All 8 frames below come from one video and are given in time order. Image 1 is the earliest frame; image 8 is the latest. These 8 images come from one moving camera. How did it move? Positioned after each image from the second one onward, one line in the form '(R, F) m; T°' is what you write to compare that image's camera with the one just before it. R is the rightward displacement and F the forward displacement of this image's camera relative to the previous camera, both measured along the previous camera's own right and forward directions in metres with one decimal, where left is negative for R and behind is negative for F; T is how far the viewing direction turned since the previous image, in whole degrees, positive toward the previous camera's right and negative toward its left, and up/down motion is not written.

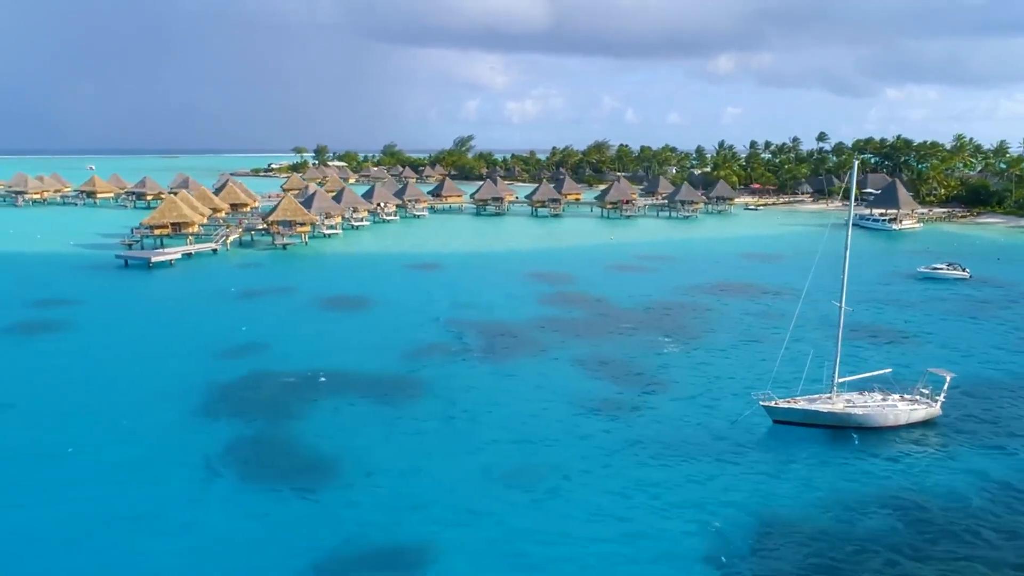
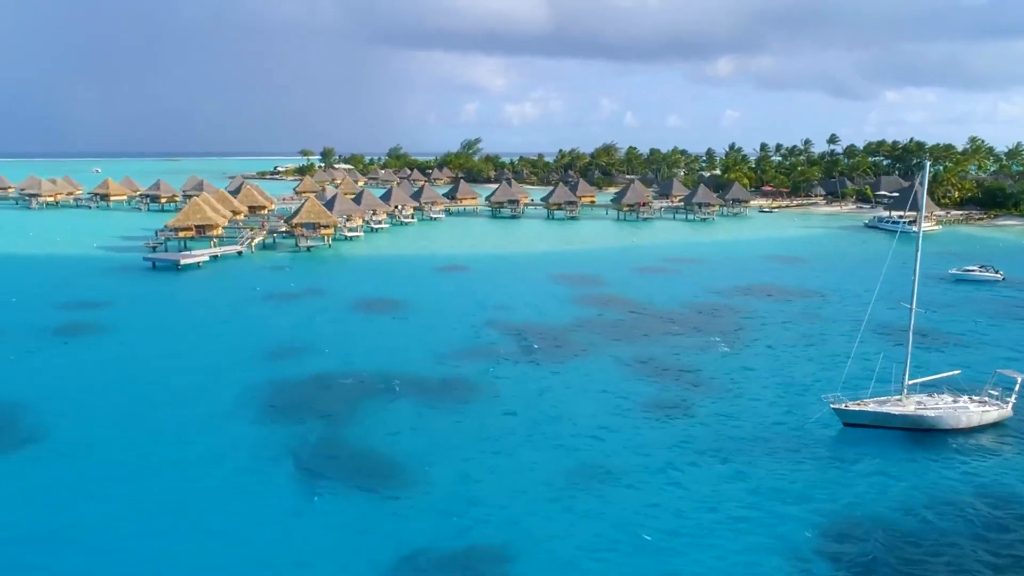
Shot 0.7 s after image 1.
(-10.2, +0.2) m; 0°
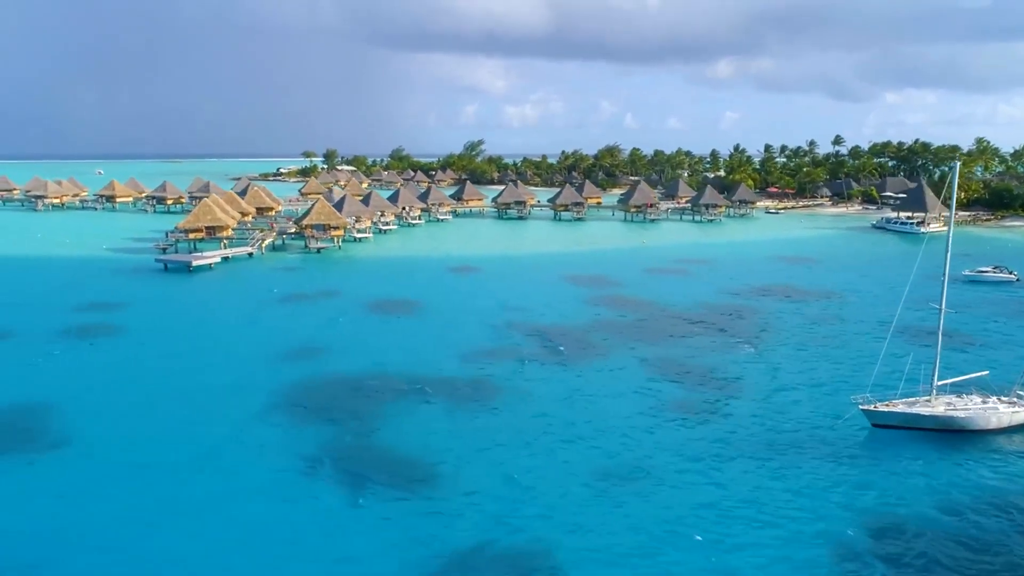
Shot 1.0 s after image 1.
(+3.8, -0.4) m; 0°
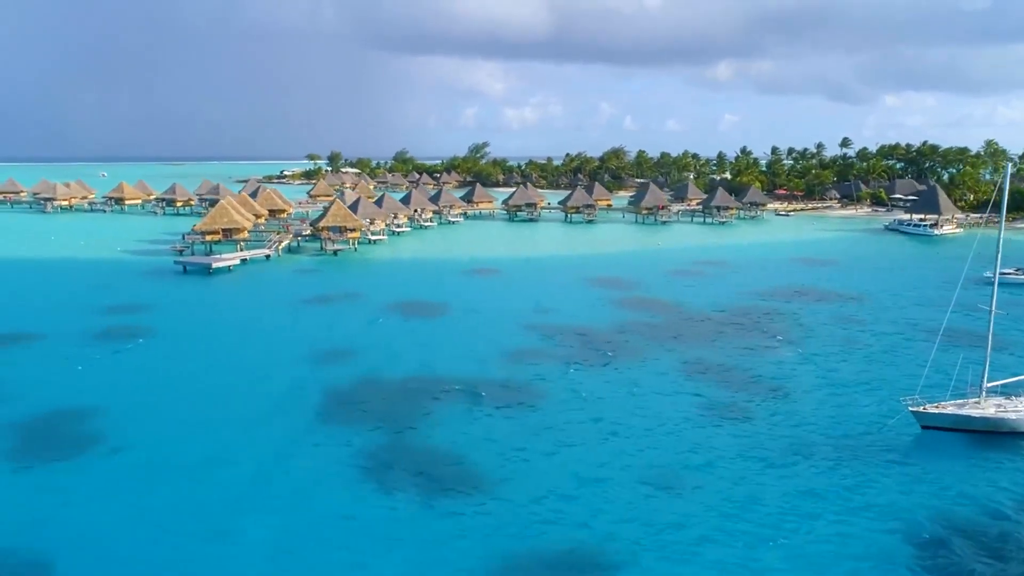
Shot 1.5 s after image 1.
(+2.8, -1.8) m; 0°
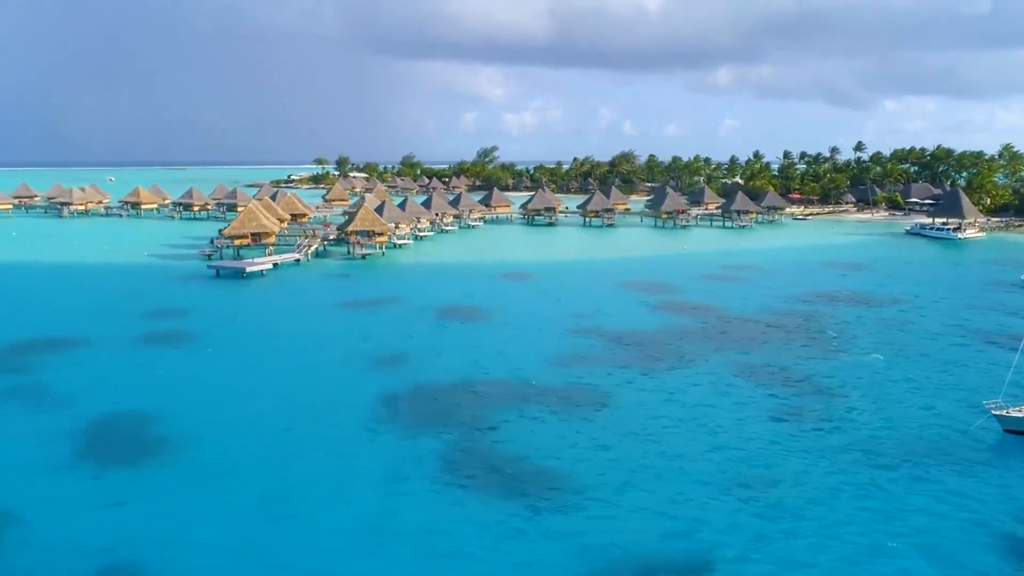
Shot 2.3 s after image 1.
(-3.3, +0.2) m; 0°
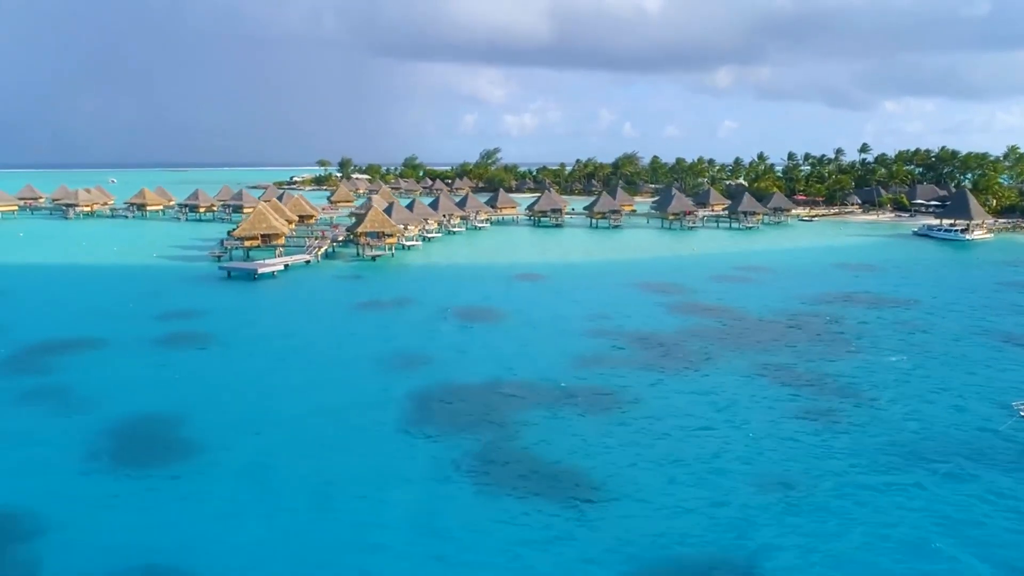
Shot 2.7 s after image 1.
(+6.3, 0.0) m; 0°
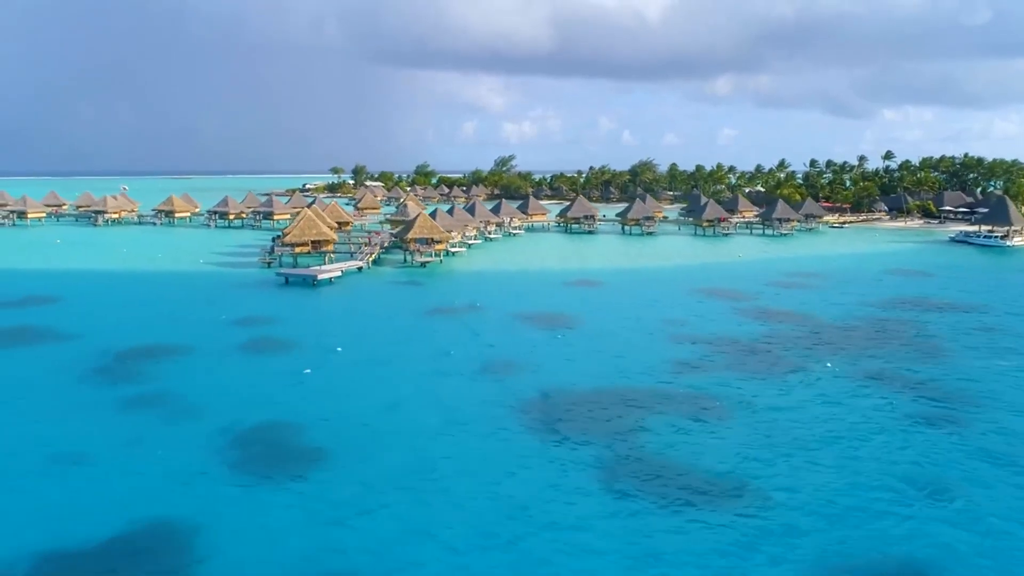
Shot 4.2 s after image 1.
(-2.7, -0.2) m; 0°
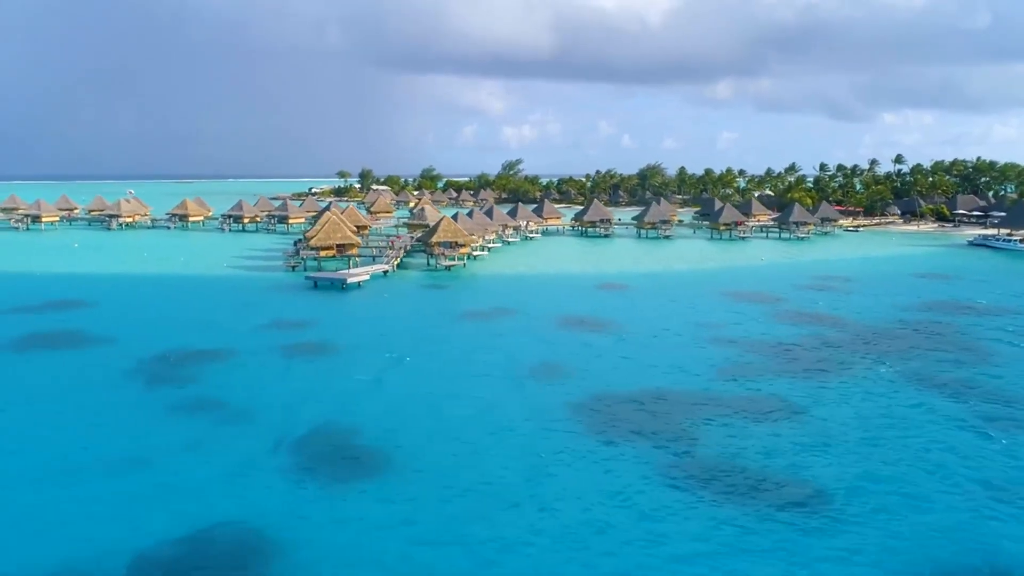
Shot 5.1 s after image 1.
(-1.4, 0.0) m; 0°
